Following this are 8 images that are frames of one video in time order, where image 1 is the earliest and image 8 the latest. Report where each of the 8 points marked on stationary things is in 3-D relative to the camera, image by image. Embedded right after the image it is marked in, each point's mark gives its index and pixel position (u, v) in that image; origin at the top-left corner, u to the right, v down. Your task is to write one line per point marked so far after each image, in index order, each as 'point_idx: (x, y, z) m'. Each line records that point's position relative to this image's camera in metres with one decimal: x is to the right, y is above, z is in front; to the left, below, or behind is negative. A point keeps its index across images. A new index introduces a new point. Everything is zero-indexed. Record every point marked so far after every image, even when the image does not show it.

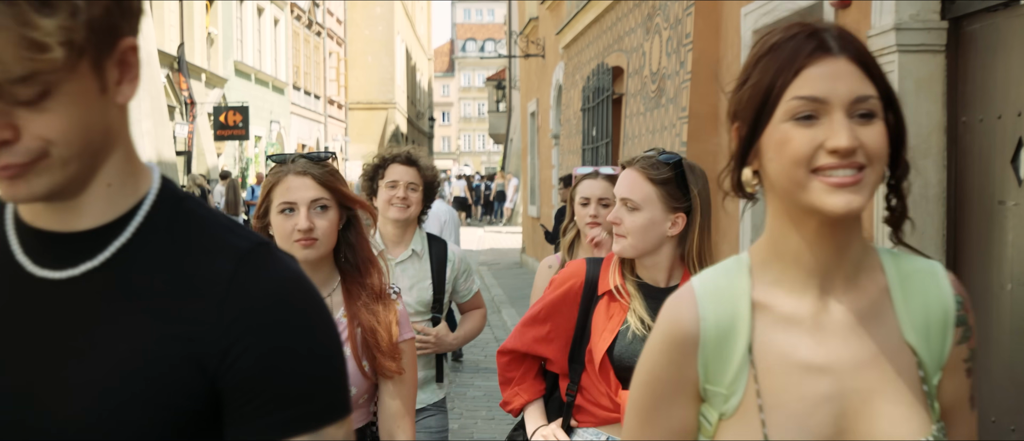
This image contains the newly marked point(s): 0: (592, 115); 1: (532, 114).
0: (+0.8, +1.1, +10.5) m
1: (+0.4, +2.0, +19.5) m
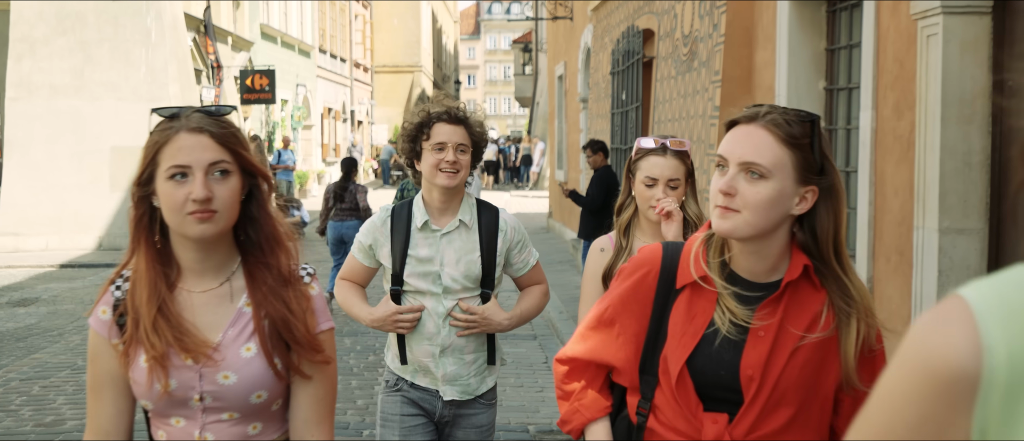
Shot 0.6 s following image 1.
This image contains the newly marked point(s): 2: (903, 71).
0: (+1.1, +1.4, +10.4) m
1: (+0.9, +2.7, +19.3) m
2: (+1.8, +0.7, +4.7) m
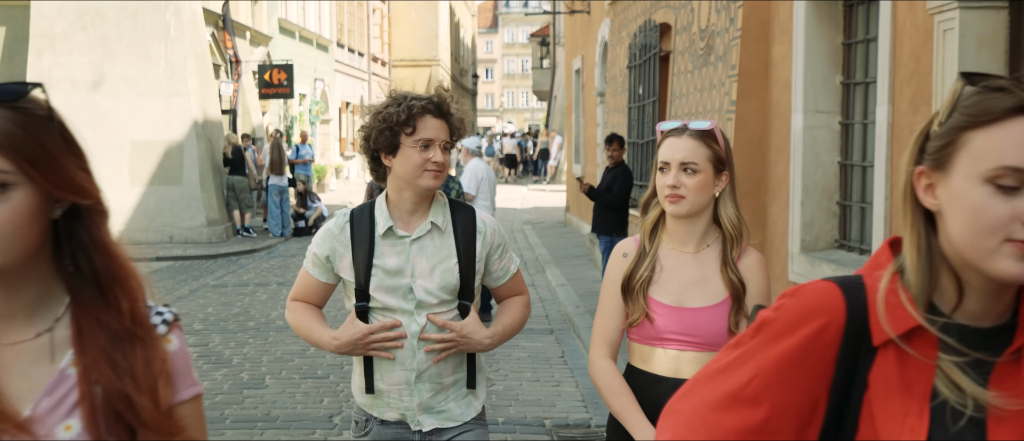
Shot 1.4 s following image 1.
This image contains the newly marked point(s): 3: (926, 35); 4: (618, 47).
0: (+1.3, +1.5, +10.4) m
1: (+1.2, +2.8, +19.2) m
2: (+1.9, +0.7, +4.7) m
3: (+1.9, +0.8, +4.6) m
4: (+1.3, +2.2, +12.8) m
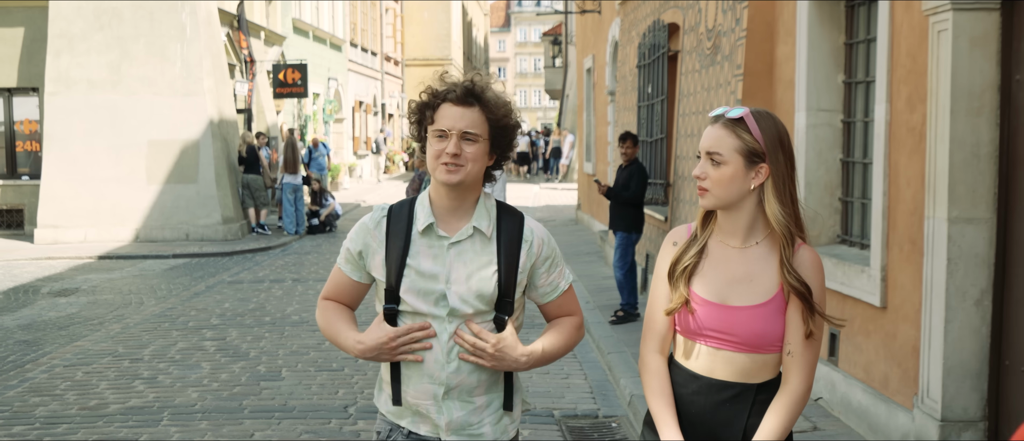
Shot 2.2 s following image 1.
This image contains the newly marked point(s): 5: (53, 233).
0: (+1.4, +1.5, +10.5) m
1: (+1.4, +2.8, +19.4) m
2: (+1.9, +0.7, +4.8) m
3: (+1.9, +0.9, +4.7) m
4: (+1.5, +2.2, +12.9) m
5: (-7.3, -0.2, +16.3) m
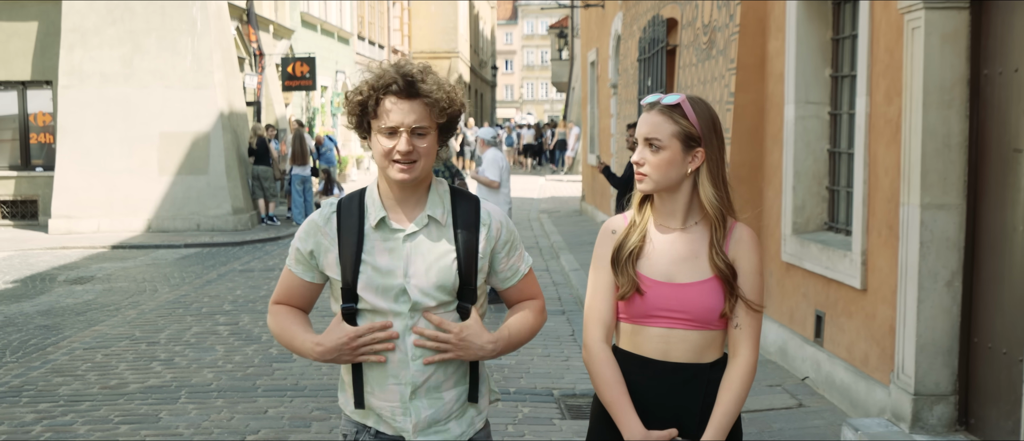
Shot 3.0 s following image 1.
0: (+1.4, +1.6, +10.8) m
1: (+1.5, +3.0, +19.7) m
2: (+1.9, +0.8, +5.1) m
3: (+1.9, +0.9, +5.0) m
4: (+1.5, +2.3, +13.2) m
5: (-7.2, 0.0, +16.6) m
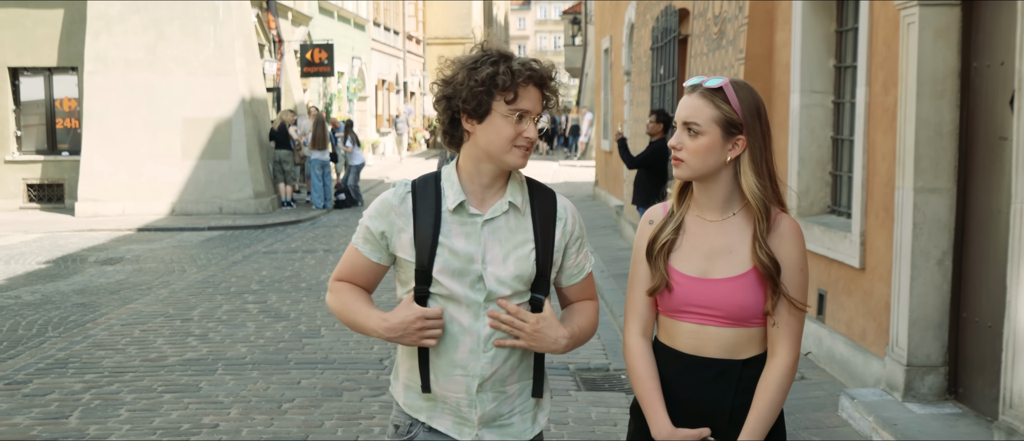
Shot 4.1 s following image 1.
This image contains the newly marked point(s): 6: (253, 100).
0: (+1.6, +1.8, +11.1) m
1: (+1.8, +3.3, +20.0) m
2: (+2.0, +0.9, +5.4) m
3: (+2.0, +1.0, +5.4) m
4: (+1.7, +2.5, +13.5) m
5: (-7.0, +0.2, +17.1) m
6: (-4.6, +2.1, +18.3) m
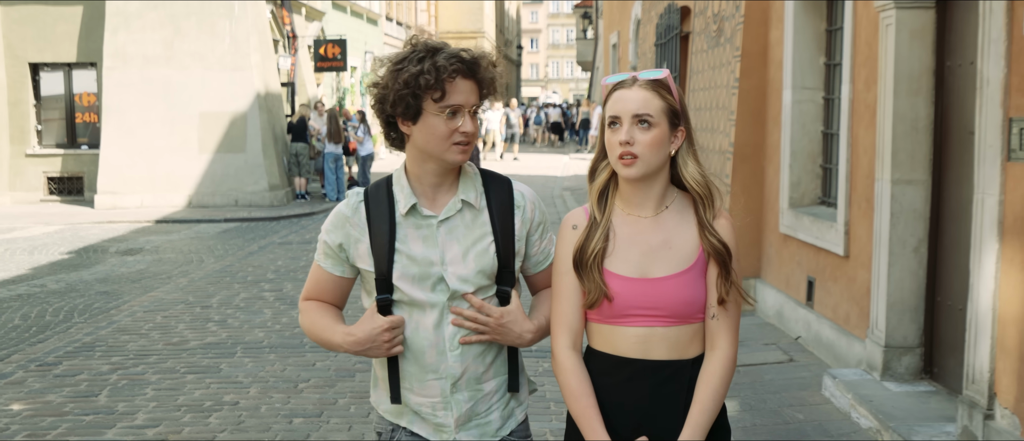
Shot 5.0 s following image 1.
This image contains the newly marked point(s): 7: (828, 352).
0: (+1.7, +1.9, +11.4) m
1: (+2.0, +3.5, +20.3) m
2: (+2.0, +0.9, +5.8) m
3: (+2.0, +1.1, +5.7) m
4: (+1.8, +2.6, +13.8) m
5: (-6.8, +0.4, +17.5) m
6: (-4.5, +2.3, +18.7) m
7: (+2.0, -0.8, +6.3) m
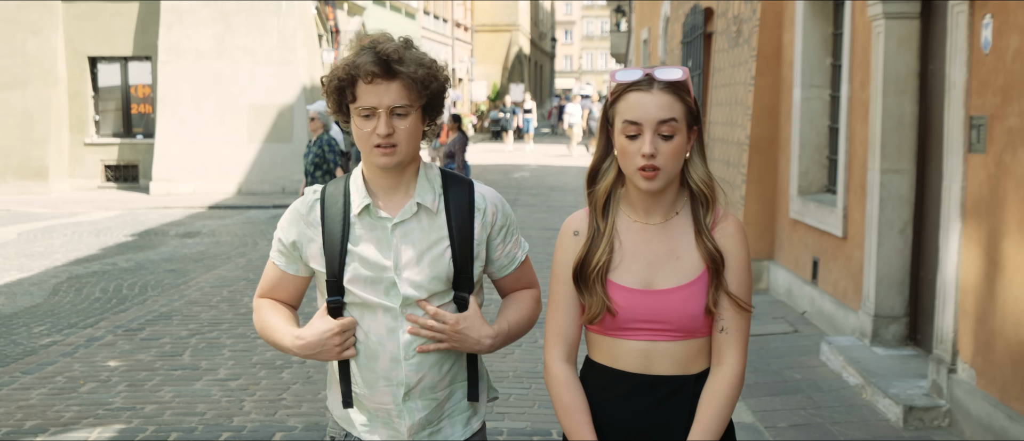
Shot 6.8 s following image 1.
0: (+2.1, +2.0, +12.2) m
1: (+2.7, +3.7, +21.0) m
2: (+2.3, +1.0, +6.5) m
3: (+2.2, +1.2, +6.4) m
4: (+2.3, +2.8, +14.6) m
5: (-6.2, +0.6, +18.5) m
6: (-3.8, +2.5, +19.6) m
7: (+2.2, -0.7, +7.1) m
